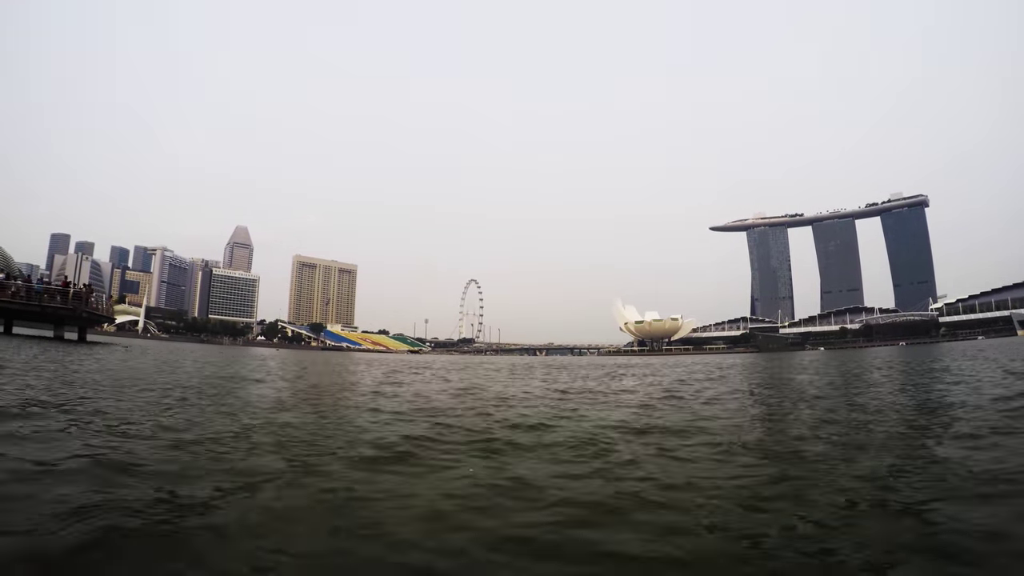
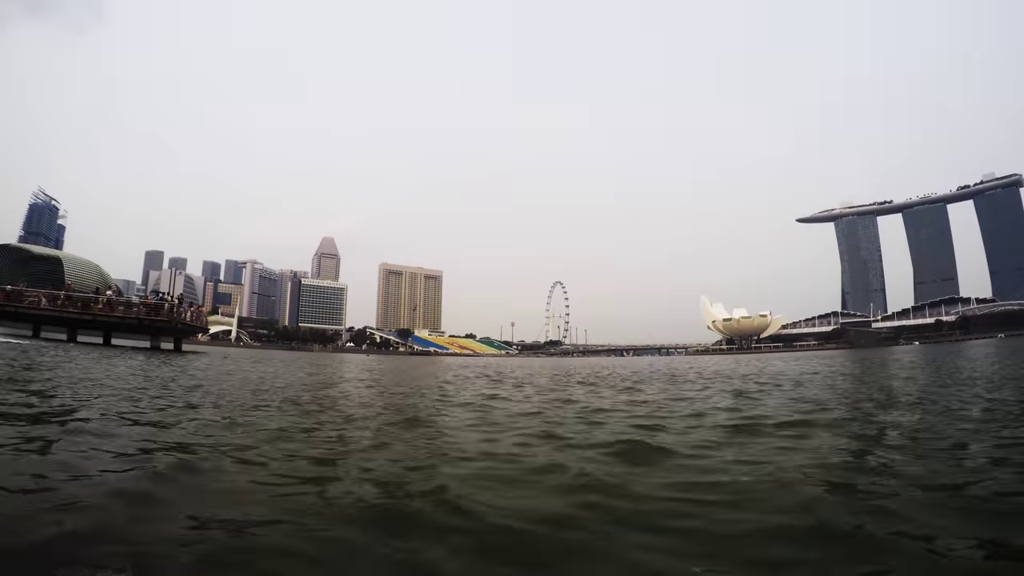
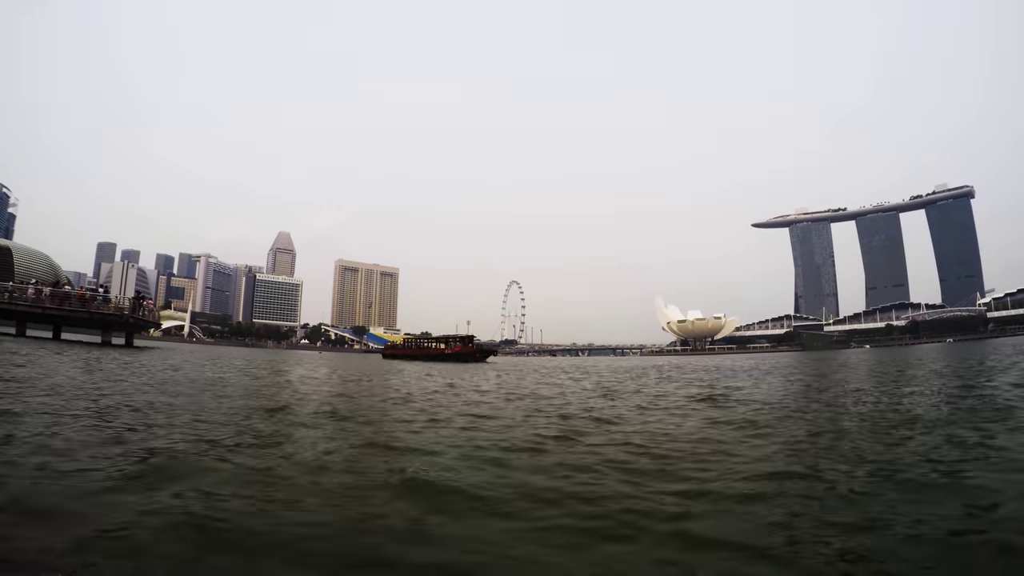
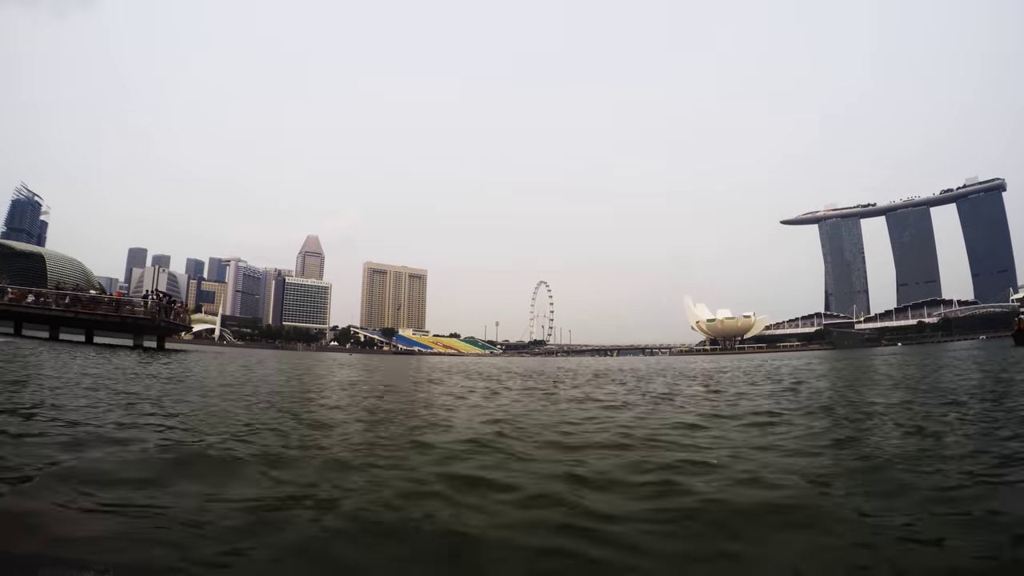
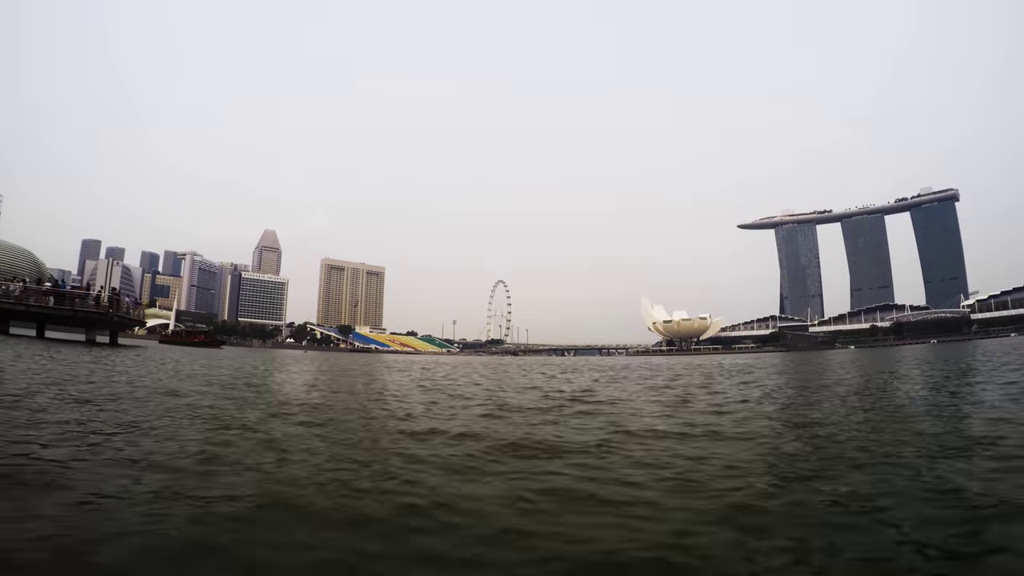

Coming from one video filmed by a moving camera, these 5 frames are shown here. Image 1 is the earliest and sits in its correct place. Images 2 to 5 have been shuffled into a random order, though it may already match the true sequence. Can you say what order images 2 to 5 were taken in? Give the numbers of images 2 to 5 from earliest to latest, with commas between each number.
5, 3, 4, 2
